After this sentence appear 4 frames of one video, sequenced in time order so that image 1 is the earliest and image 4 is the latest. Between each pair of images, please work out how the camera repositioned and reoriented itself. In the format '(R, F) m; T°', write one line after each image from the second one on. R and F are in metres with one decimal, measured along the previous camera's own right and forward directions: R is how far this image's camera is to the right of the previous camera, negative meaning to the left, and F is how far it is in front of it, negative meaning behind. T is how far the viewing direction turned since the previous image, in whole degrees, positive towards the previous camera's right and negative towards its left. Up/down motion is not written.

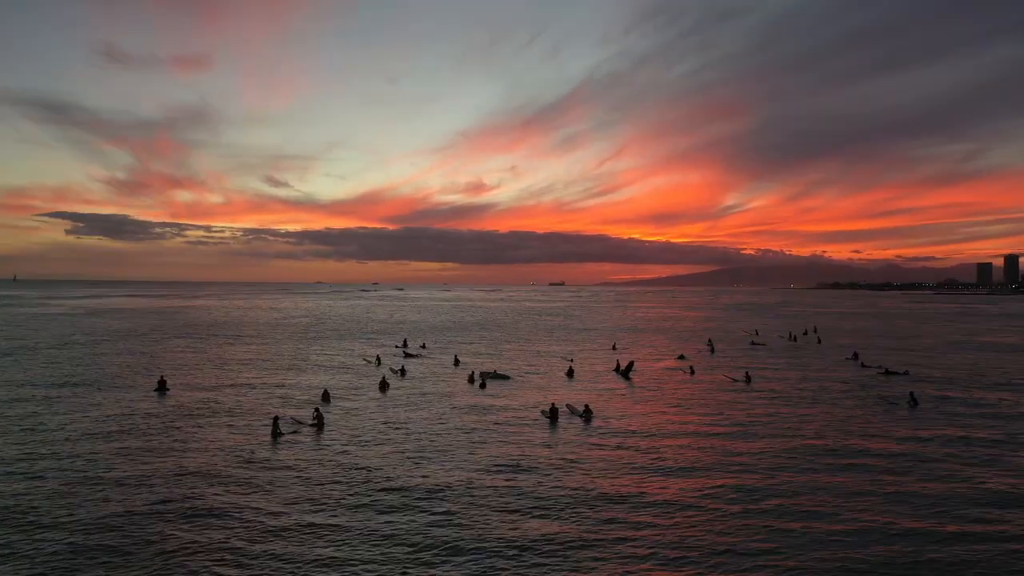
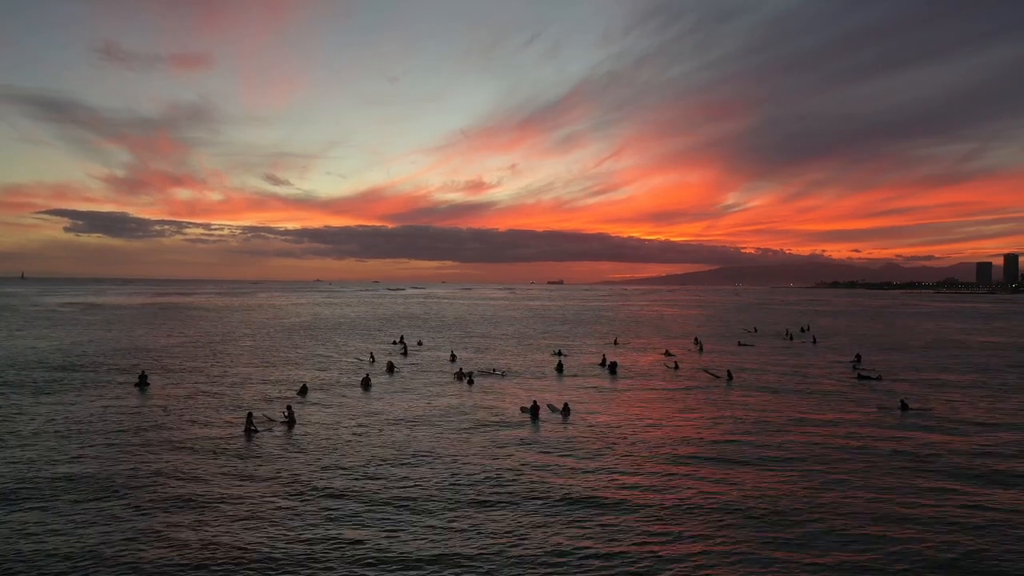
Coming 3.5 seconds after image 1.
(+0.6, +0.4) m; 0°
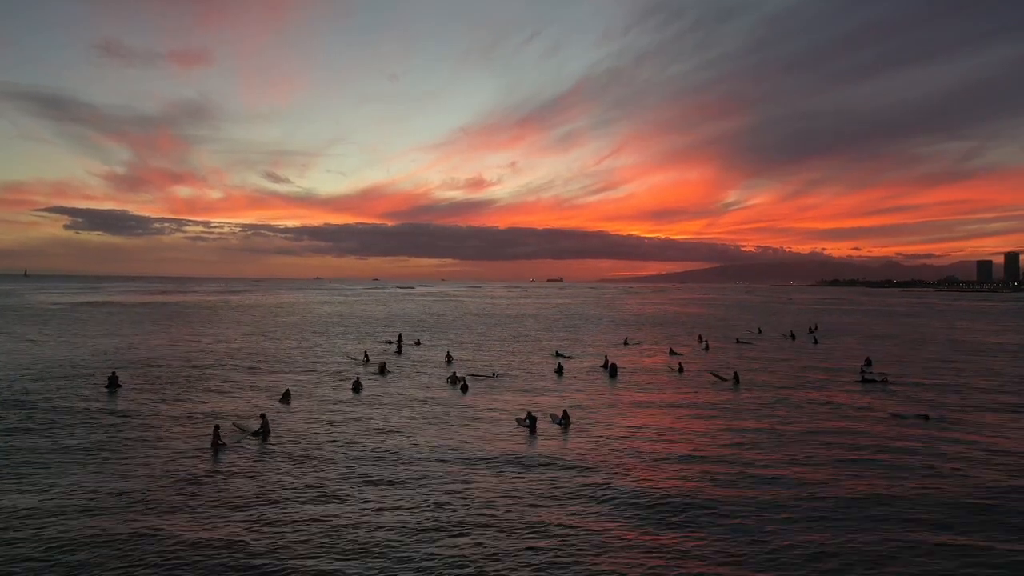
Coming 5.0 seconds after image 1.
(+0.2, +1.6) m; 0°
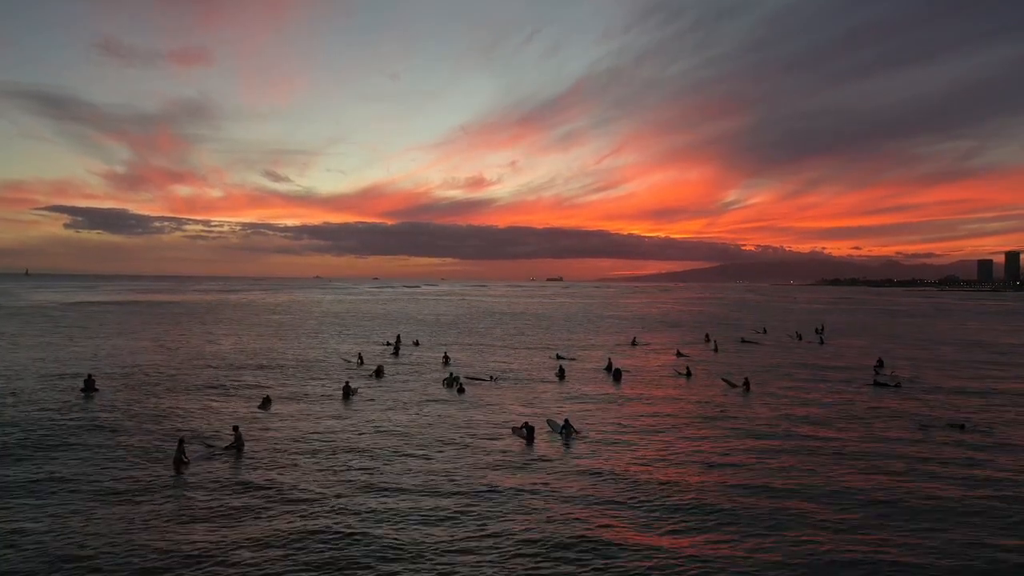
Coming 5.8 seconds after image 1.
(+0.1, +1.4) m; 0°
